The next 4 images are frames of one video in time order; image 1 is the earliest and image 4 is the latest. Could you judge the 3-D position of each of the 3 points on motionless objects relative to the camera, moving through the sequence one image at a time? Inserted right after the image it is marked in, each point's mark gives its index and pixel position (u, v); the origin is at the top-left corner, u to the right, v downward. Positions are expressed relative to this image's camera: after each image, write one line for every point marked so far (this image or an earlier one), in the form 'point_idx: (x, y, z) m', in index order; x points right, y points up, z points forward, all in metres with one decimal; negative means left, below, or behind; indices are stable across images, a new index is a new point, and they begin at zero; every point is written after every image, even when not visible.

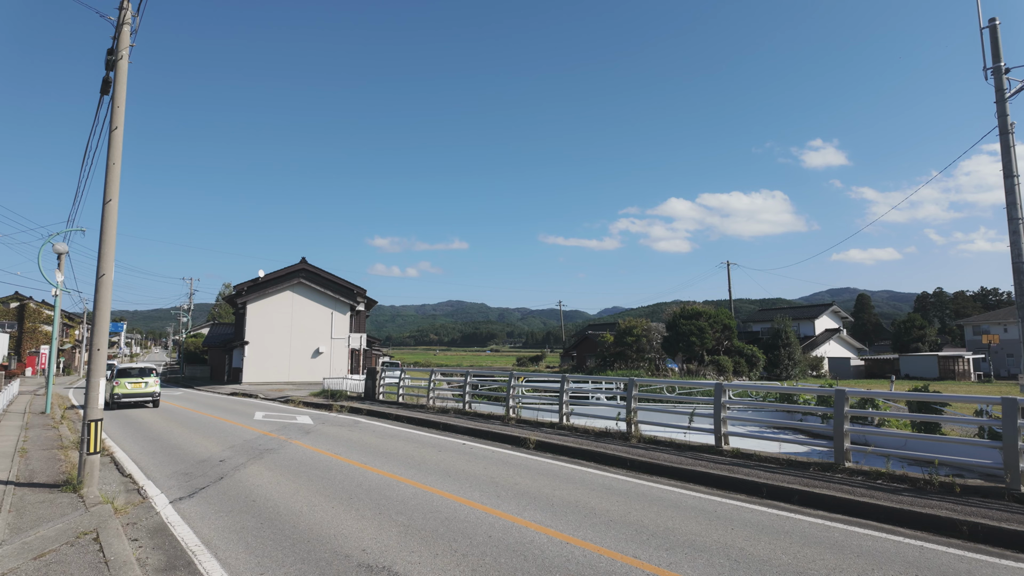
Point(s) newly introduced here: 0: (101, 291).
0: (-5.1, 0.0, +6.8) m
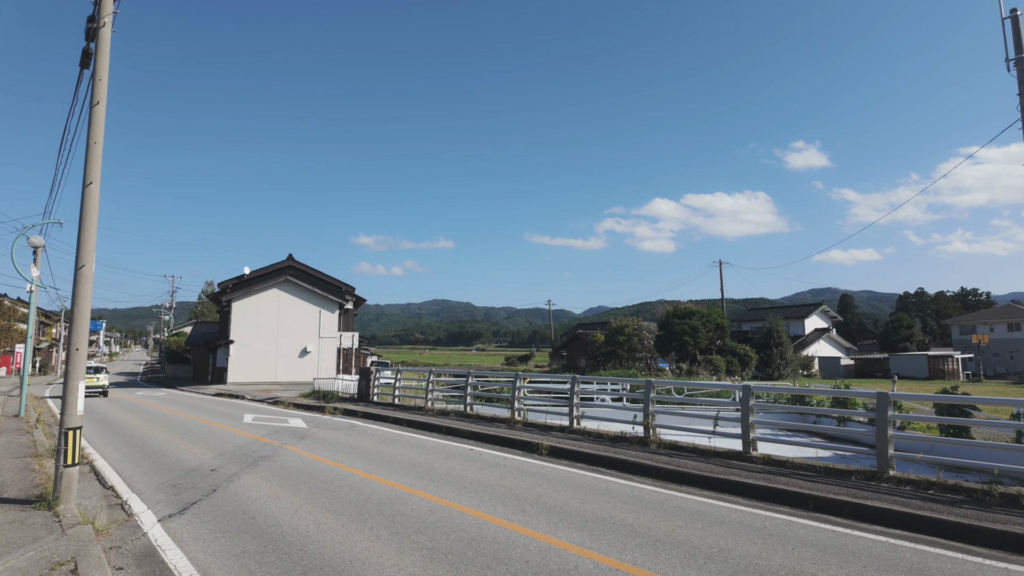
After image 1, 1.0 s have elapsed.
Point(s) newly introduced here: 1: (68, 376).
0: (-4.8, +0.1, +6.1) m
1: (-4.8, -1.0, +5.9) m
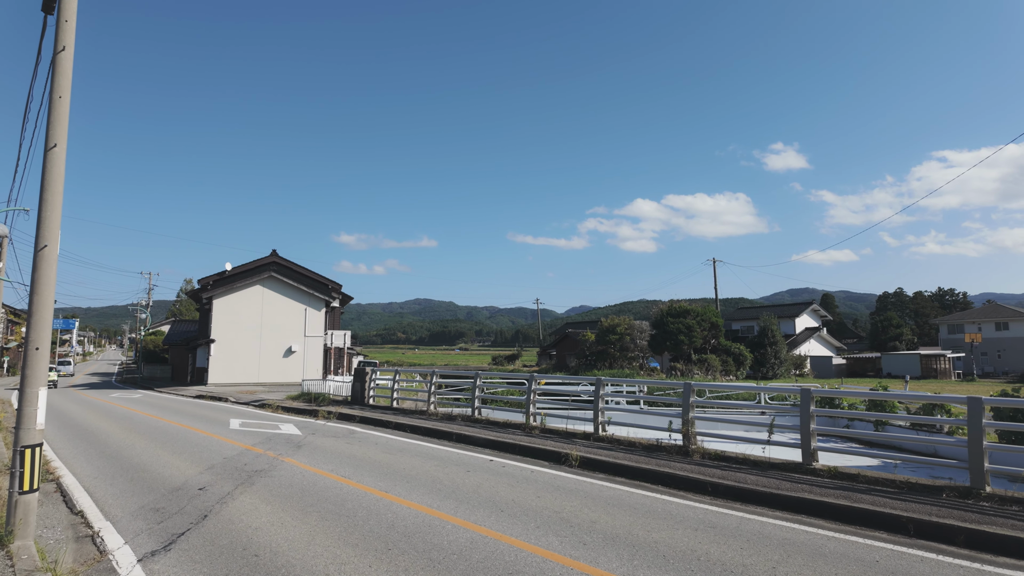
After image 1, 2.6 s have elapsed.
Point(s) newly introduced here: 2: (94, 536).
0: (-4.3, +0.2, +5.0) m
1: (-4.3, -0.8, +4.9) m
2: (-3.9, -2.3, +5.0) m
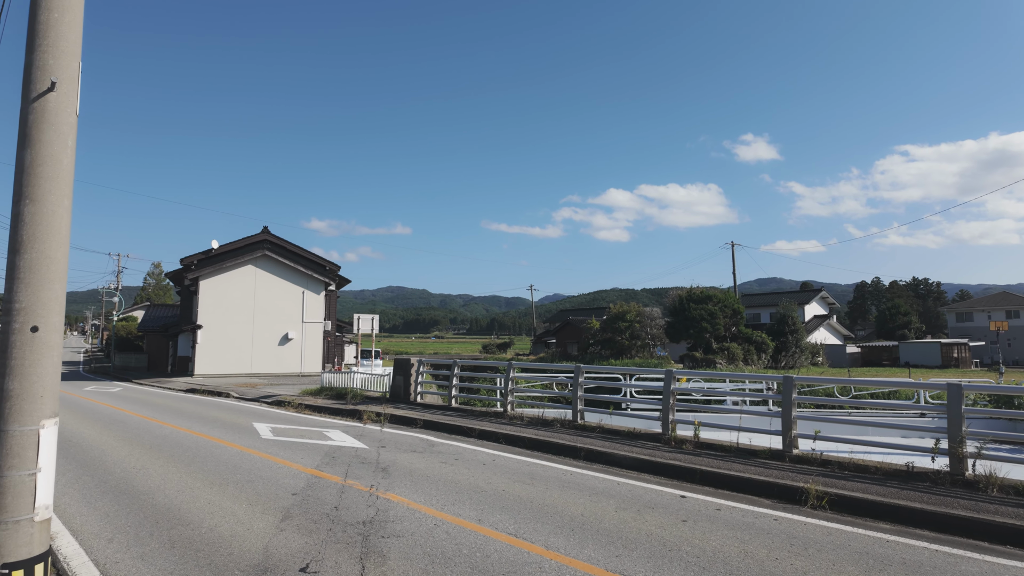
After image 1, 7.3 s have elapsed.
0: (-2.0, +0.5, +2.3) m
1: (-2.0, -0.5, +2.1) m
2: (-1.5, -1.9, +2.4) m
